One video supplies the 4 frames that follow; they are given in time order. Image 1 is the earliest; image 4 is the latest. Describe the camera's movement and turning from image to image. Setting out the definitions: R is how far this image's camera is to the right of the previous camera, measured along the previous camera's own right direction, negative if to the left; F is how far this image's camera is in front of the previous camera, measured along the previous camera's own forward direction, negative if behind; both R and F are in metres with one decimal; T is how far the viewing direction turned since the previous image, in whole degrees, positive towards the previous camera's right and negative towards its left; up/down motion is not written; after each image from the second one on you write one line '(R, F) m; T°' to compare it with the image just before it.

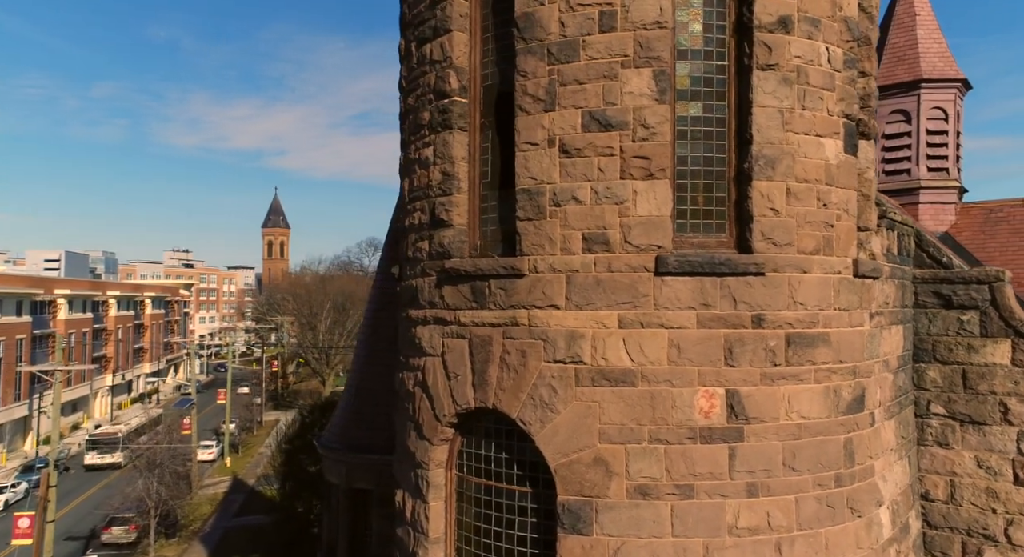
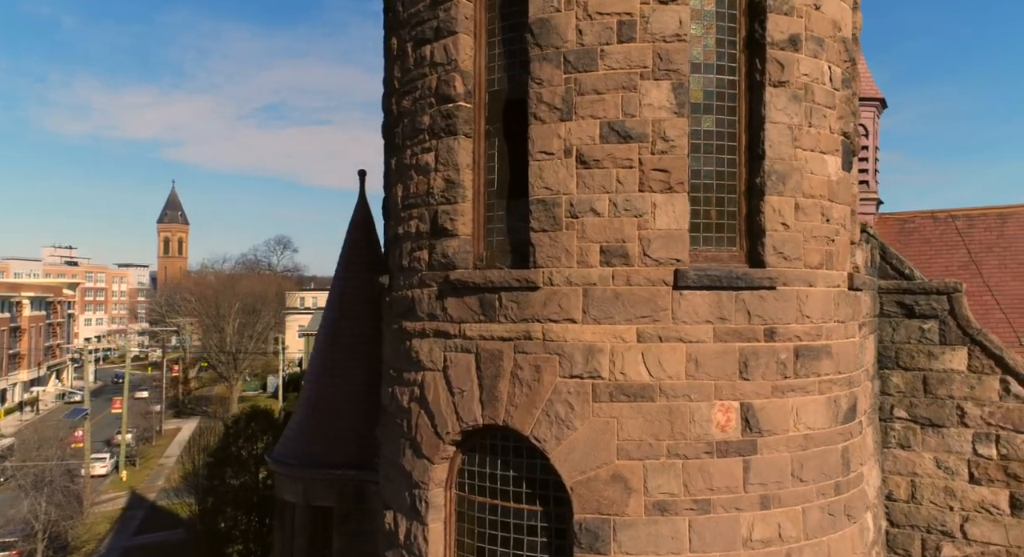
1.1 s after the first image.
(-0.9, +0.2) m; +7°
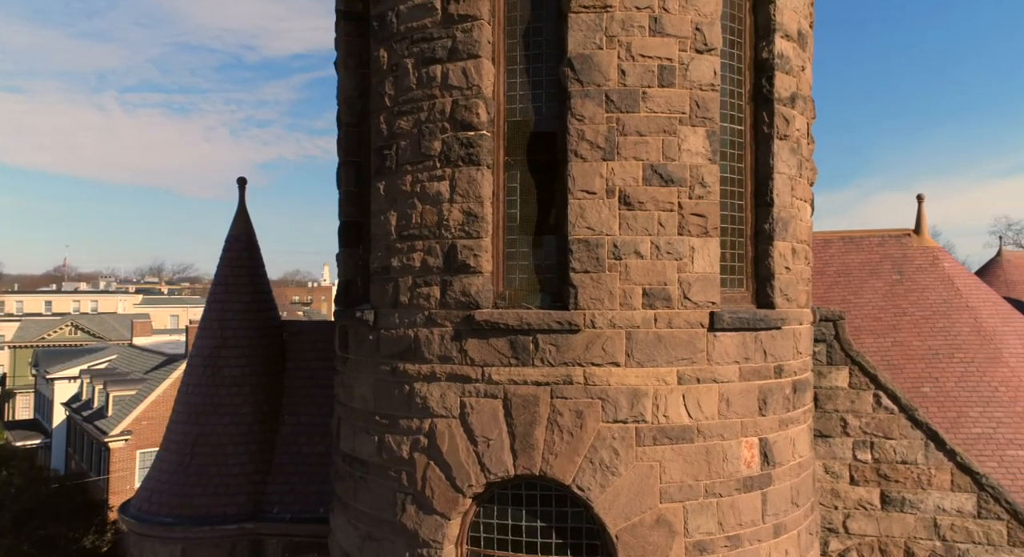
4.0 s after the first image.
(-2.2, +0.7) m; +19°
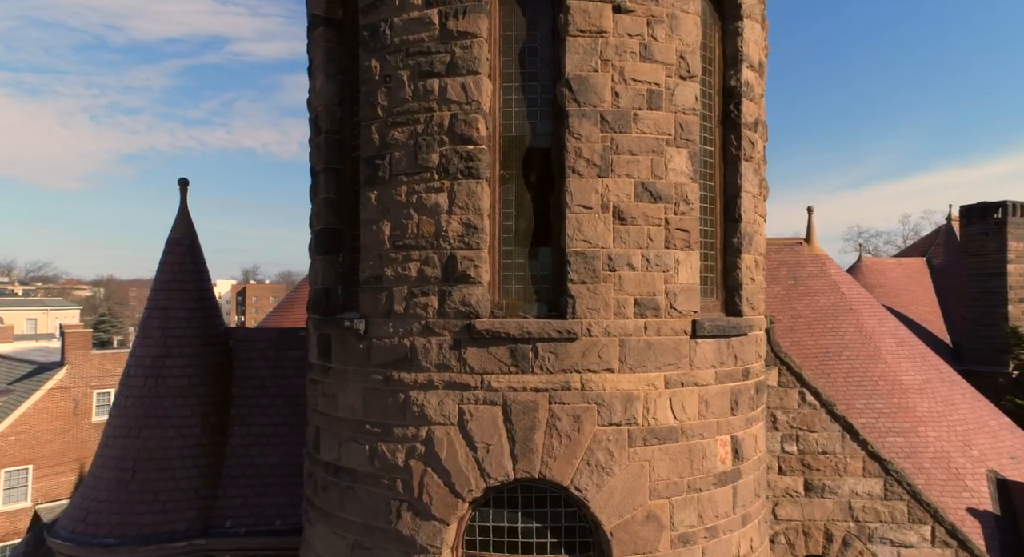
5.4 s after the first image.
(-0.9, -0.1) m; +9°
